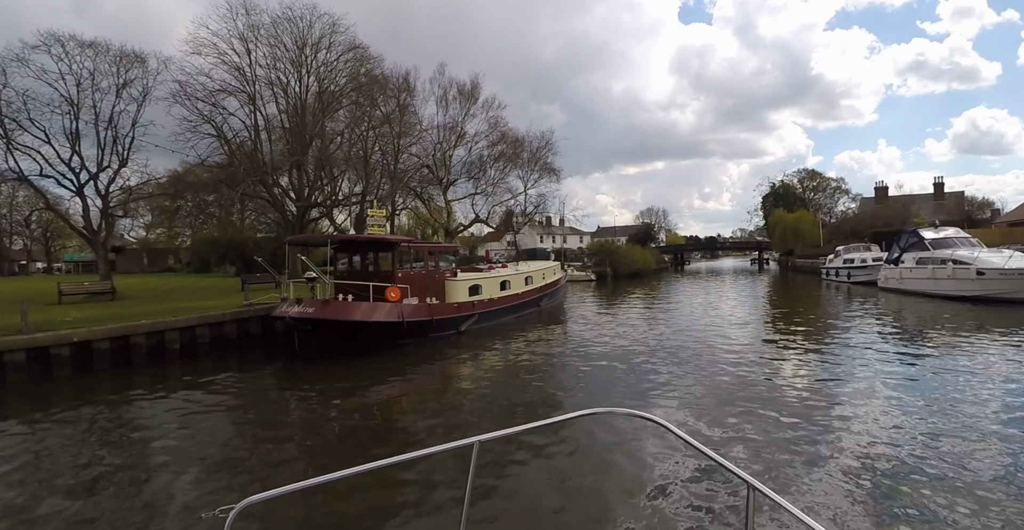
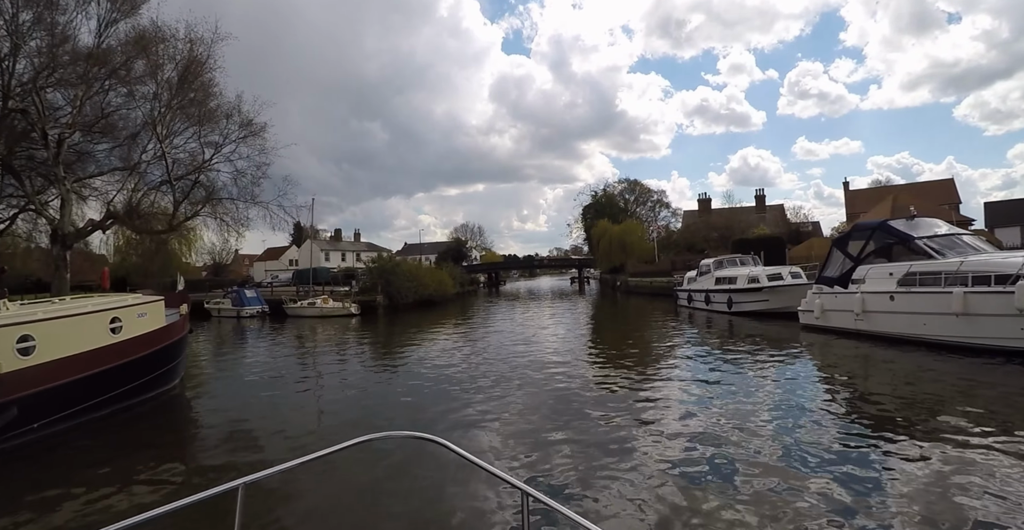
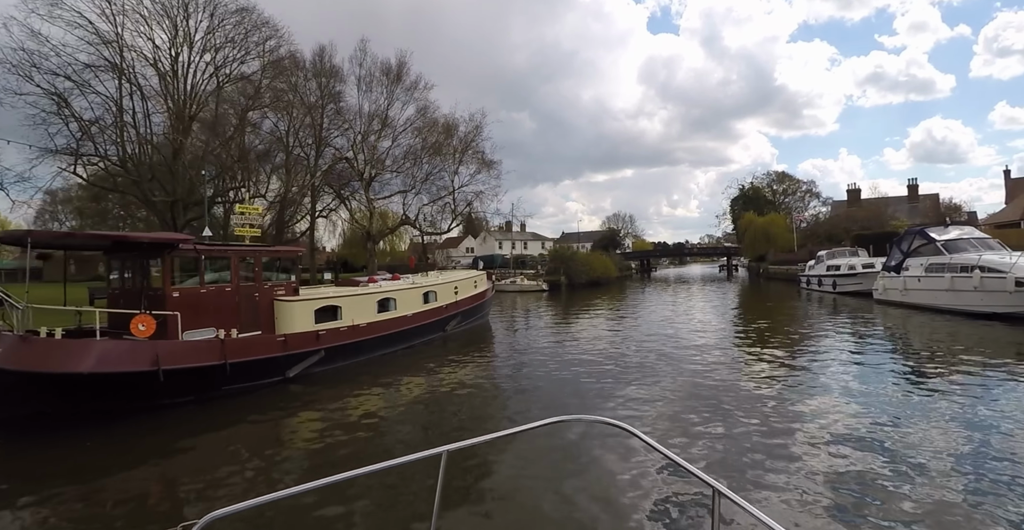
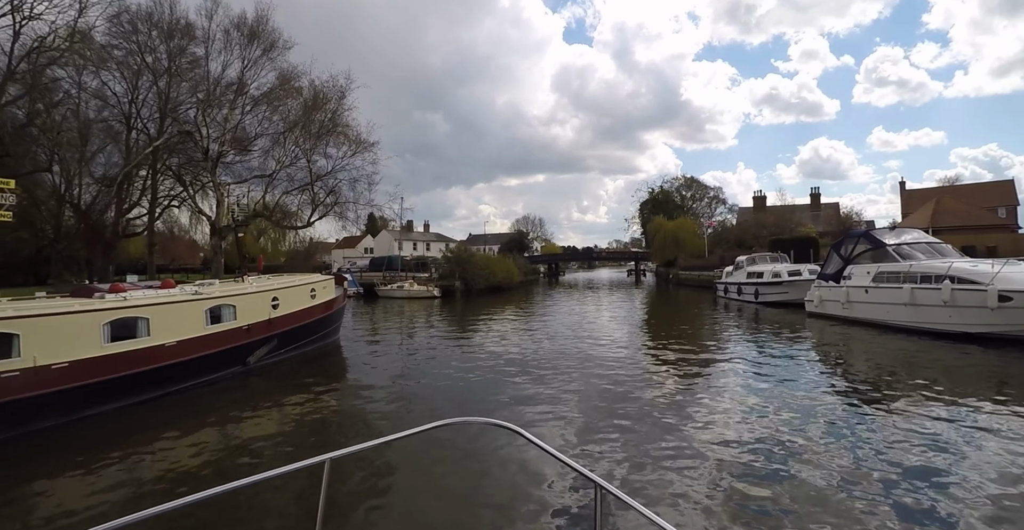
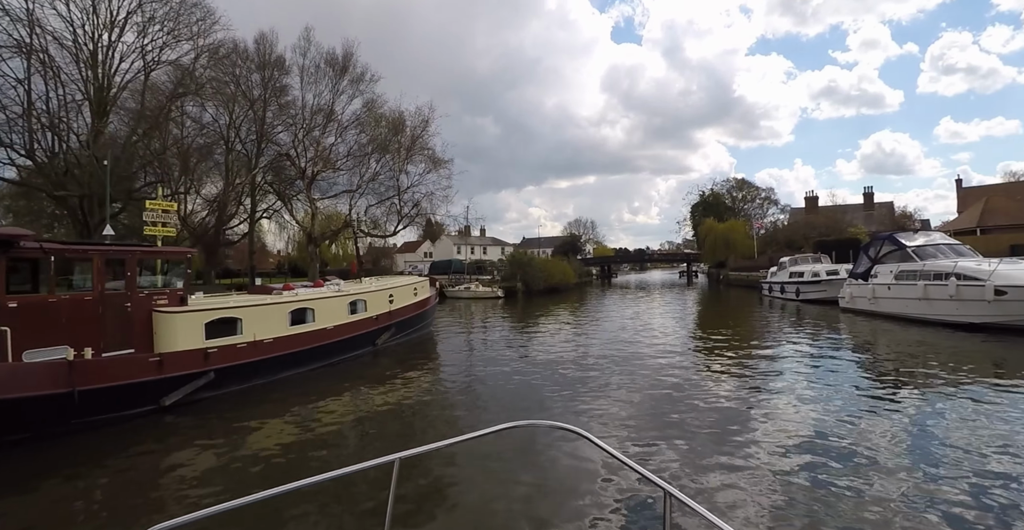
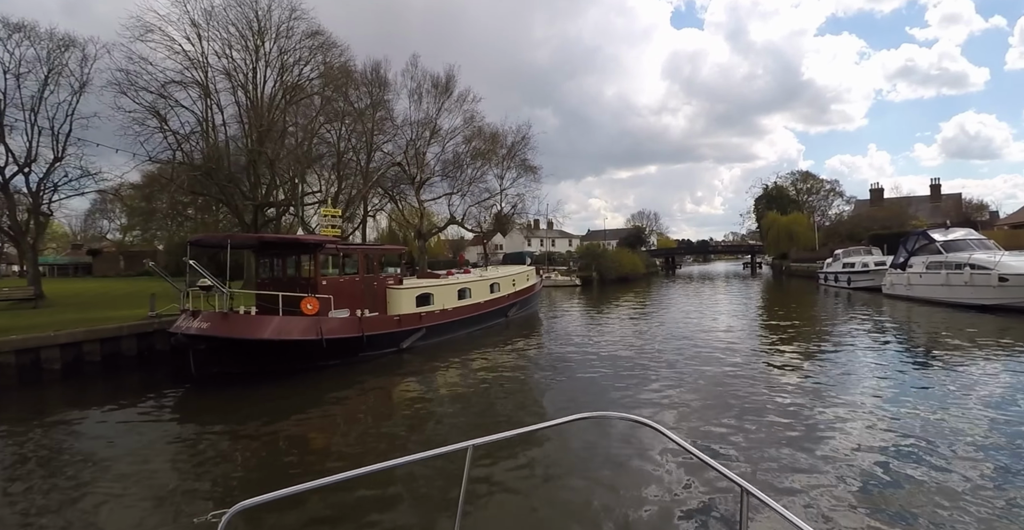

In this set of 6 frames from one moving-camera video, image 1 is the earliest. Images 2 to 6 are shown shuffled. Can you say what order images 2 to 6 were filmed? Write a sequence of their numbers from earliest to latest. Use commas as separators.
6, 3, 5, 4, 2
